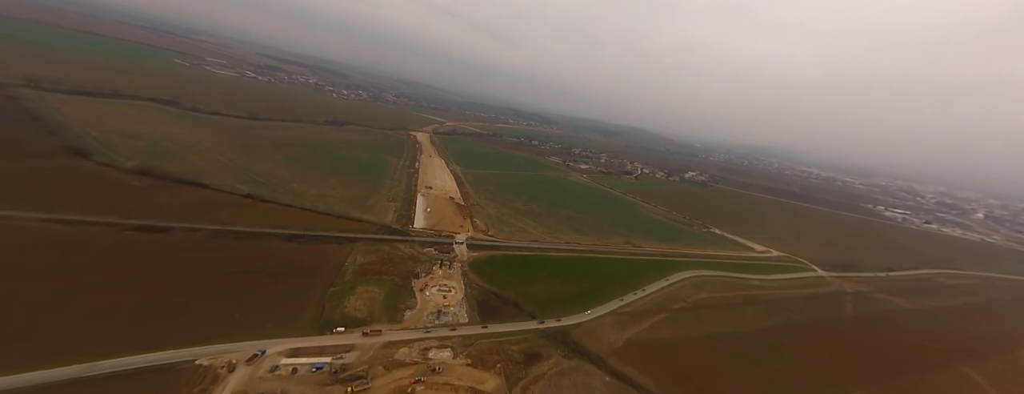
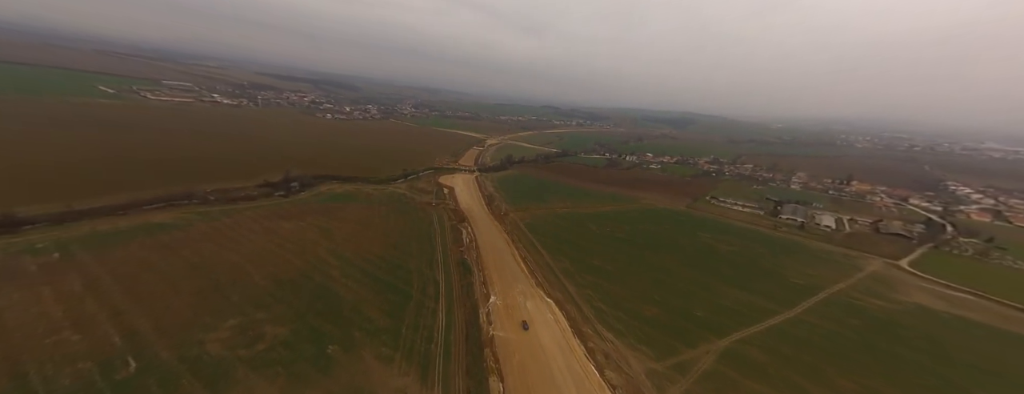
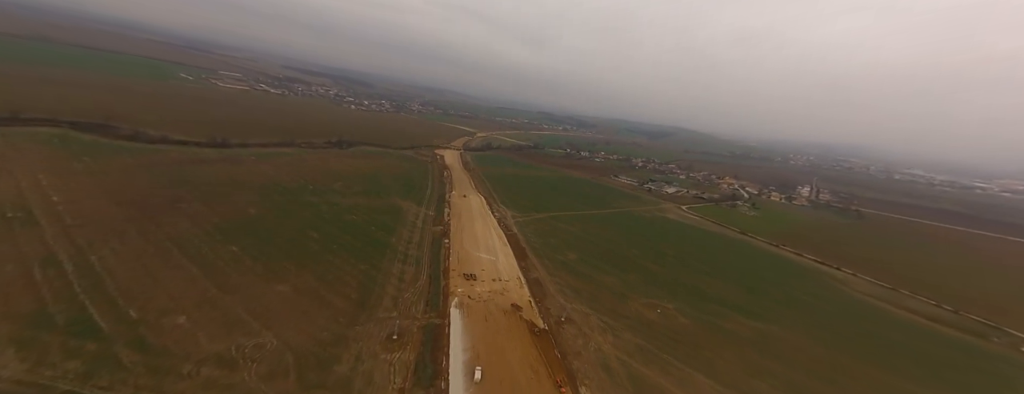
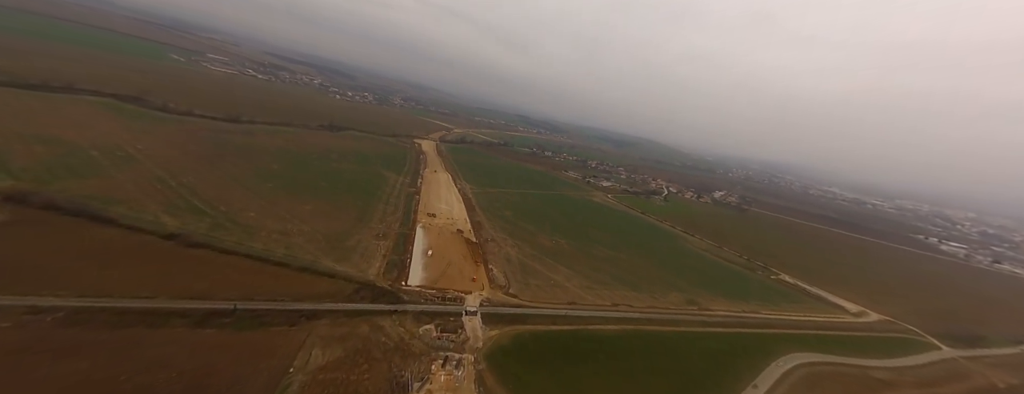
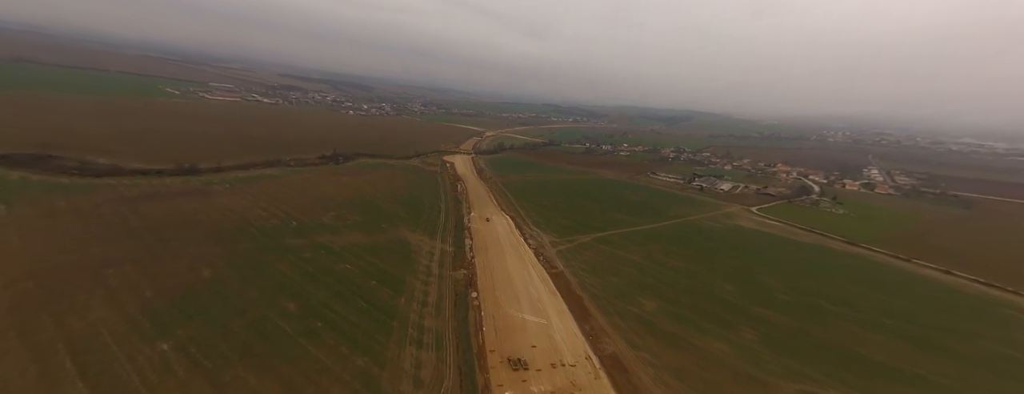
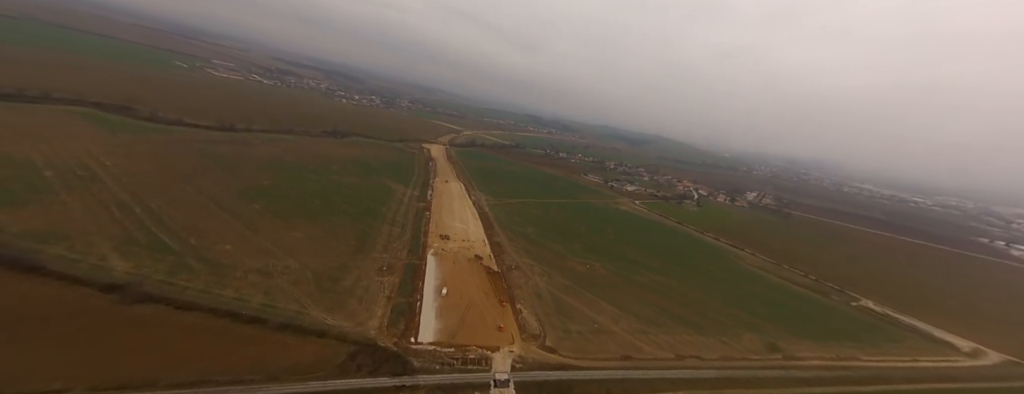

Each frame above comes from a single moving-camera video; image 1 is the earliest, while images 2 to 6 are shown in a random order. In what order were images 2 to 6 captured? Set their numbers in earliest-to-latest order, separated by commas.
4, 6, 3, 5, 2
